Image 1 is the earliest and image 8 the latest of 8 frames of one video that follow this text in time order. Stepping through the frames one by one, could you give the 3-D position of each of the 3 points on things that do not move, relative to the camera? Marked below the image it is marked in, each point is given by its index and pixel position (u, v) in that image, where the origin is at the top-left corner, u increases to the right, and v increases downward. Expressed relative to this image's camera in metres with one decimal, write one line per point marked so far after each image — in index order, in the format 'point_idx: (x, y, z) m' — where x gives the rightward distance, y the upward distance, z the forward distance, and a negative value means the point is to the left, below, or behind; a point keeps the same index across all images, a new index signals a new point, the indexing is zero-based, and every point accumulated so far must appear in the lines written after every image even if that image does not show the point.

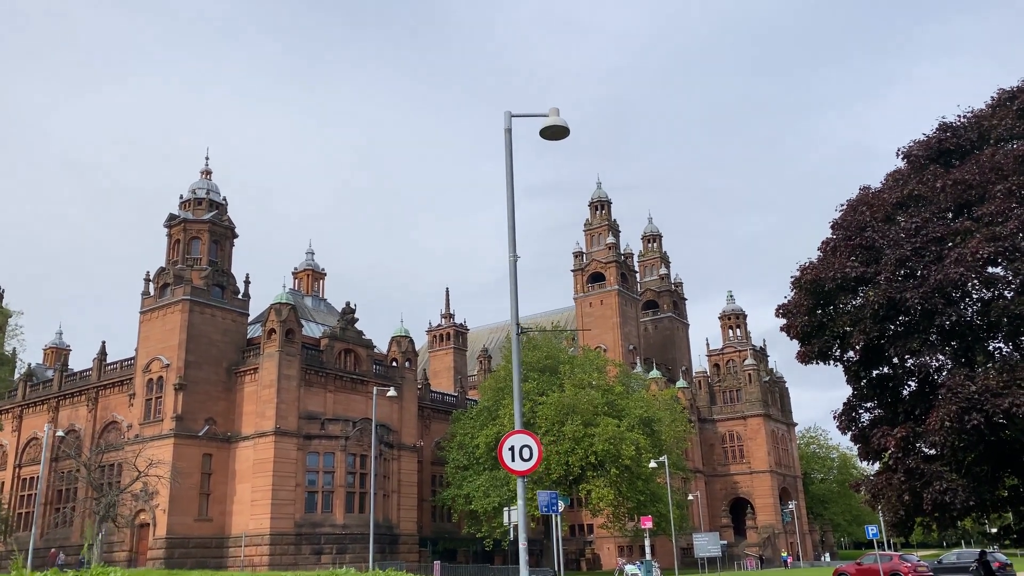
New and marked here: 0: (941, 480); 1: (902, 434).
0: (+8.7, -3.8, +16.7) m
1: (+8.3, -3.0, +17.4) m
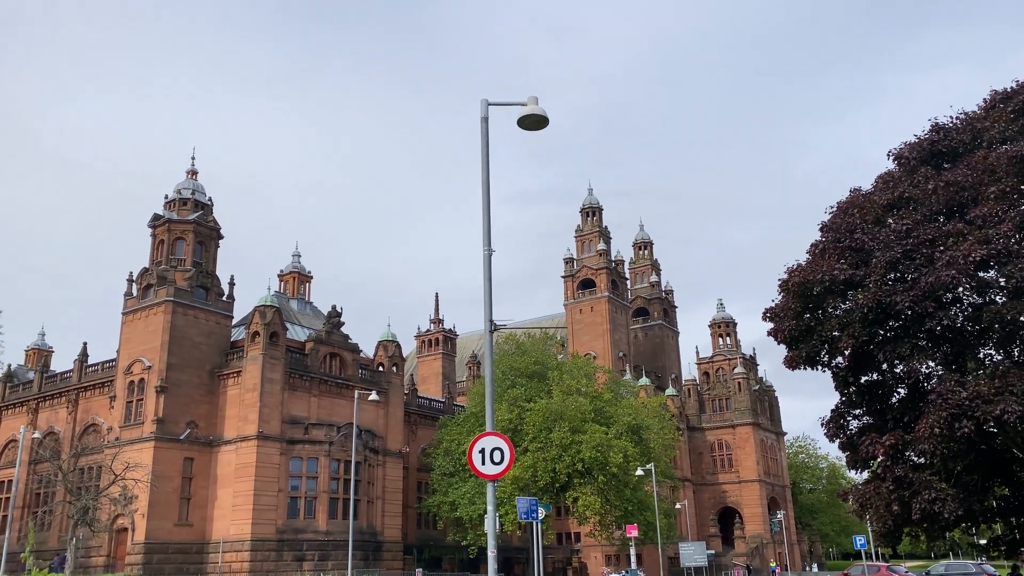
0: (+8.3, -3.9, +16.4) m
1: (+7.9, -3.1, +17.1) m
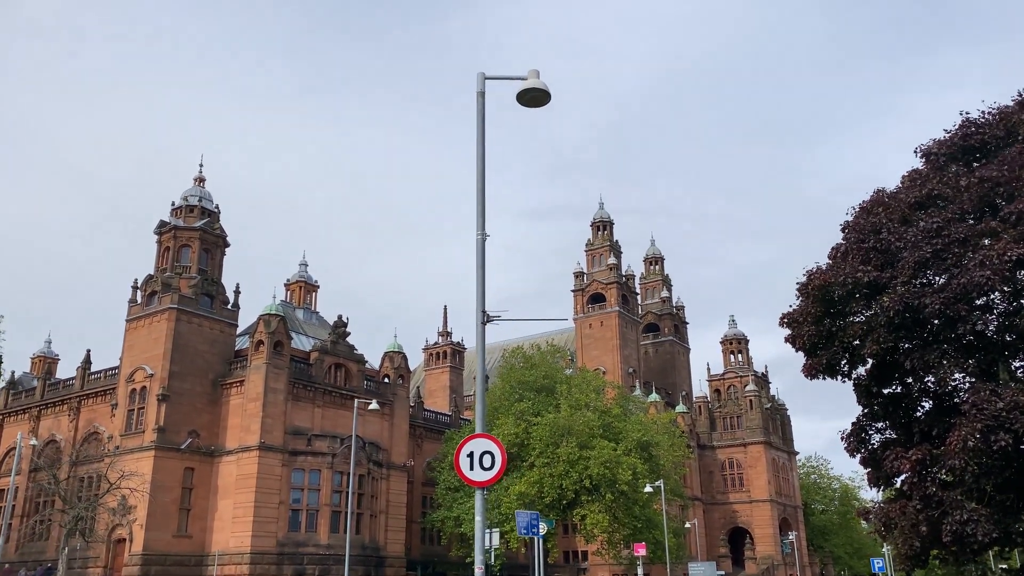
0: (+8.4, -4.1, +15.5) m
1: (+7.9, -3.3, +16.2) m
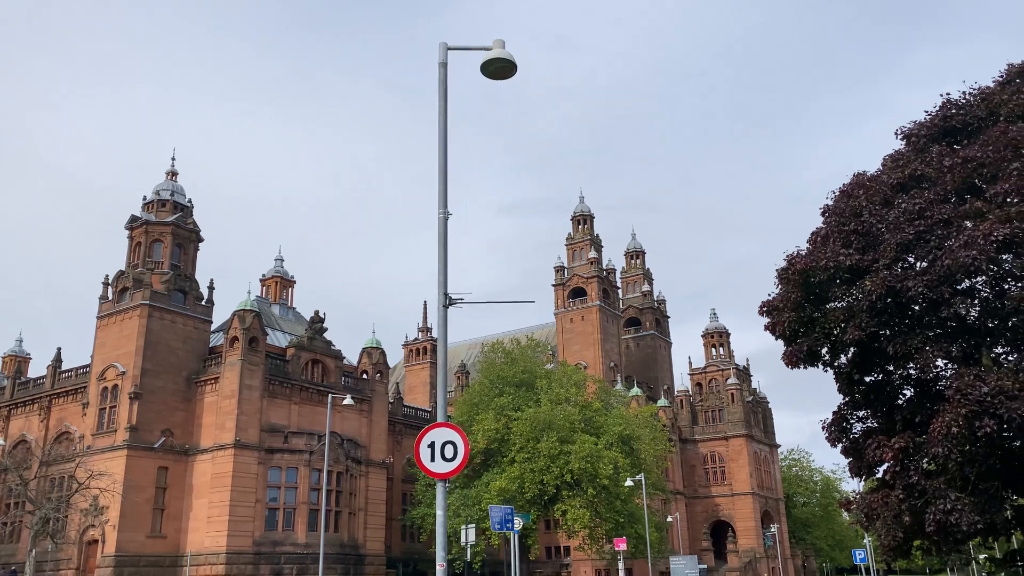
0: (+7.9, -3.8, +15.2) m
1: (+7.4, -3.0, +15.9) m
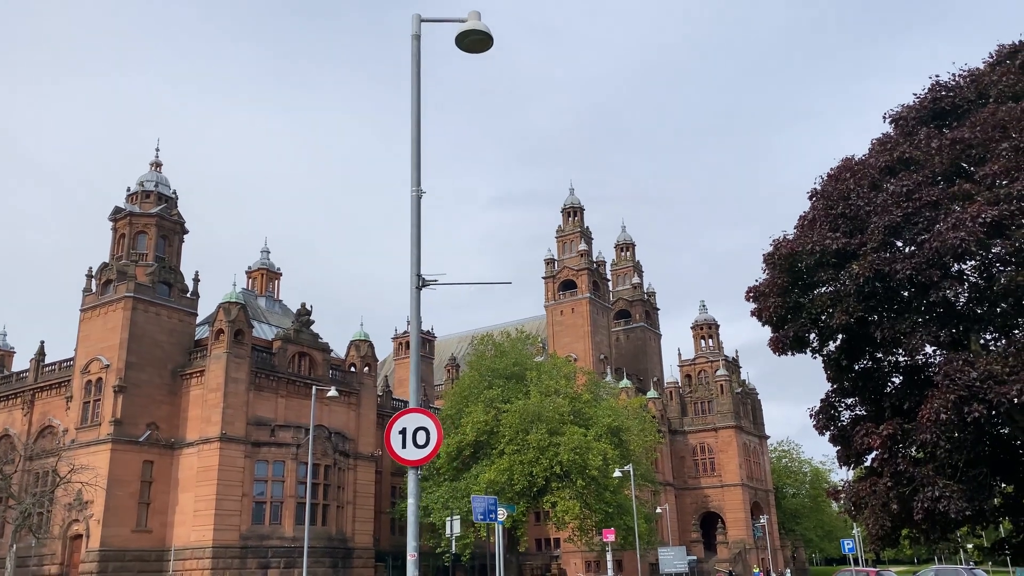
0: (+7.6, -3.6, +15.1) m
1: (+7.1, -2.7, +15.8) m
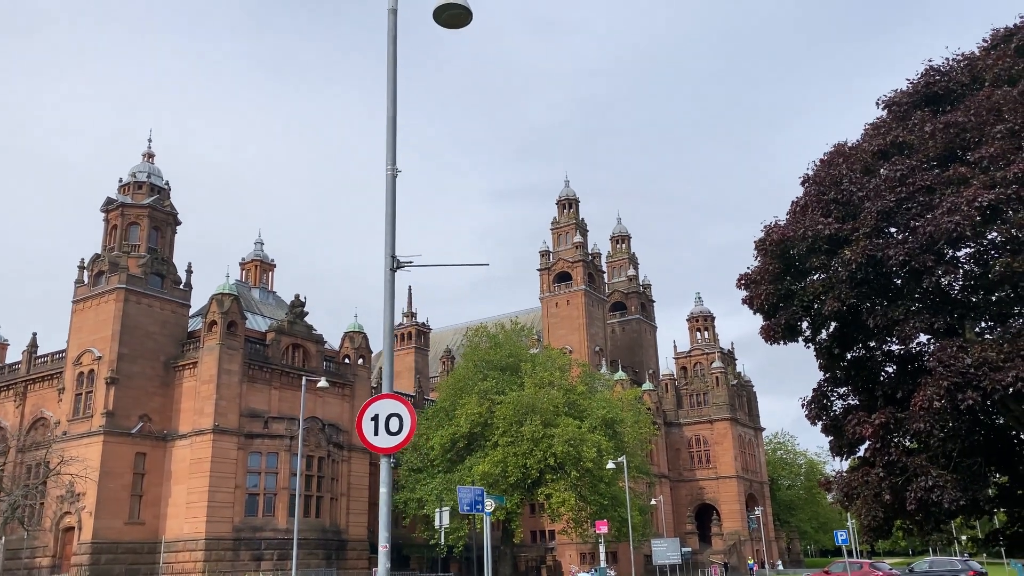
0: (+7.4, -3.4, +14.9) m
1: (+6.9, -2.5, +15.7) m
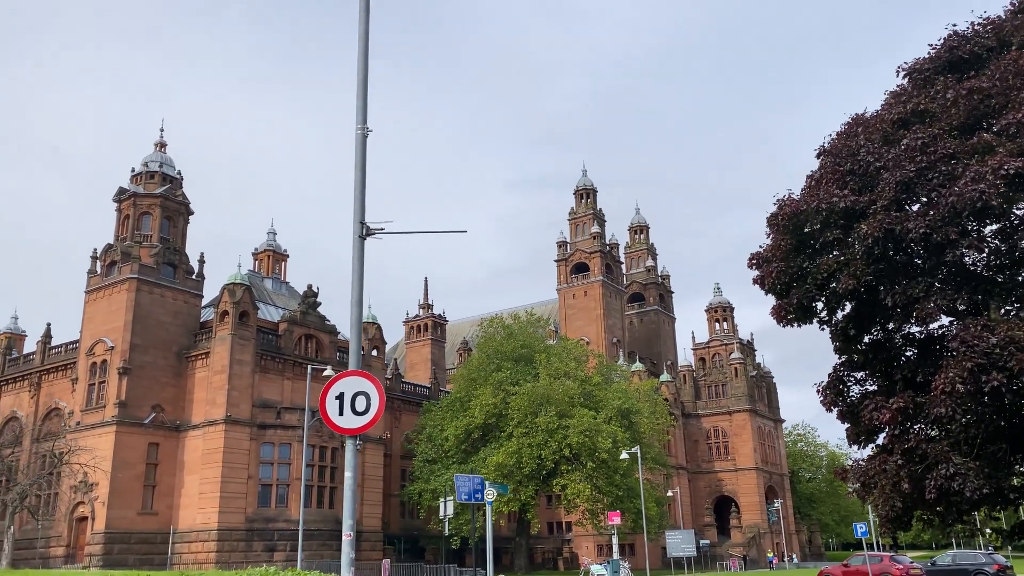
0: (+7.5, -3.1, +14.3) m
1: (+7.0, -2.2, +15.0) m
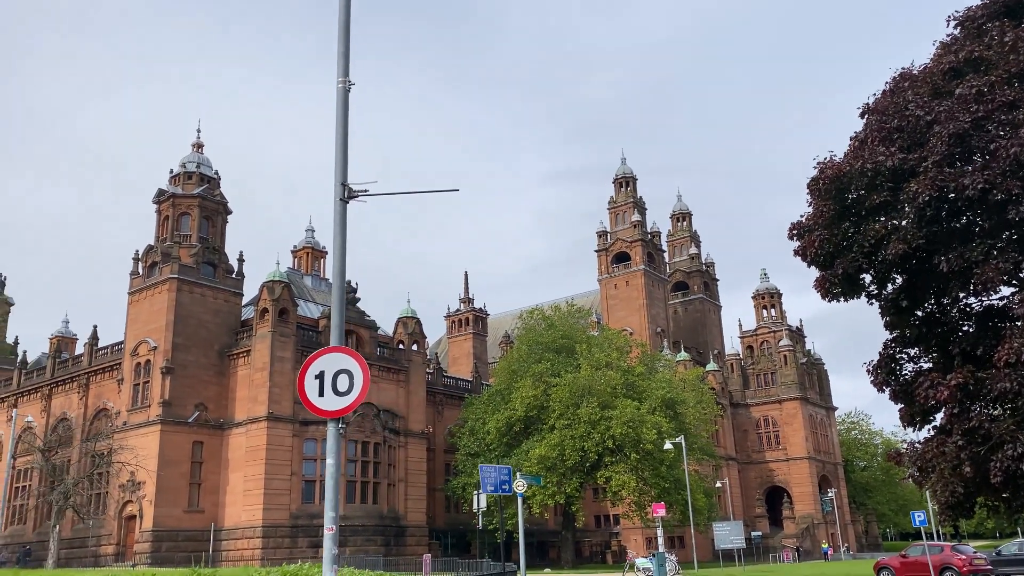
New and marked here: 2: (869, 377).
0: (+8.0, -2.6, +13.2) m
1: (+7.5, -1.7, +14.0) m
2: (+7.3, -1.9, +16.9) m
